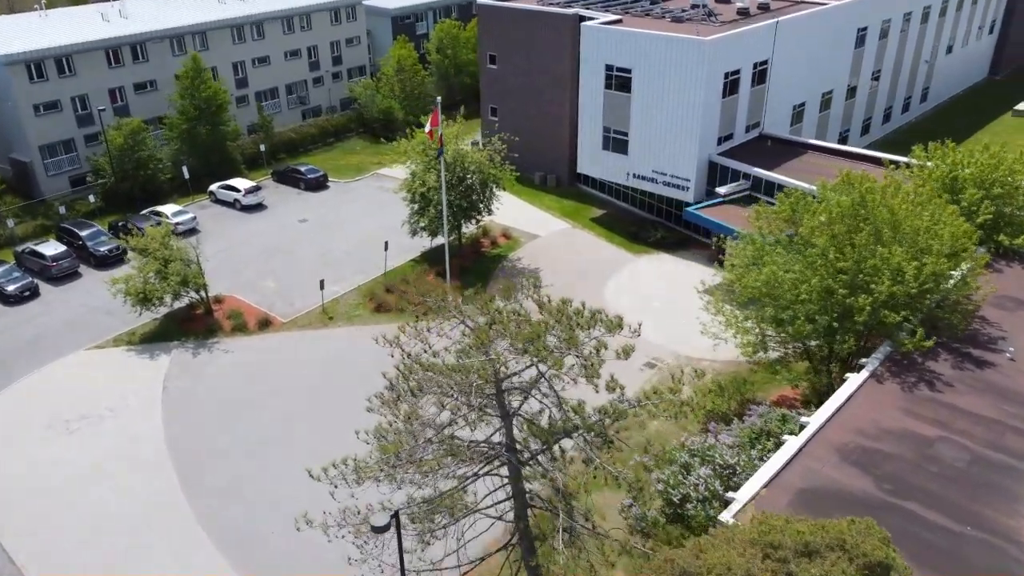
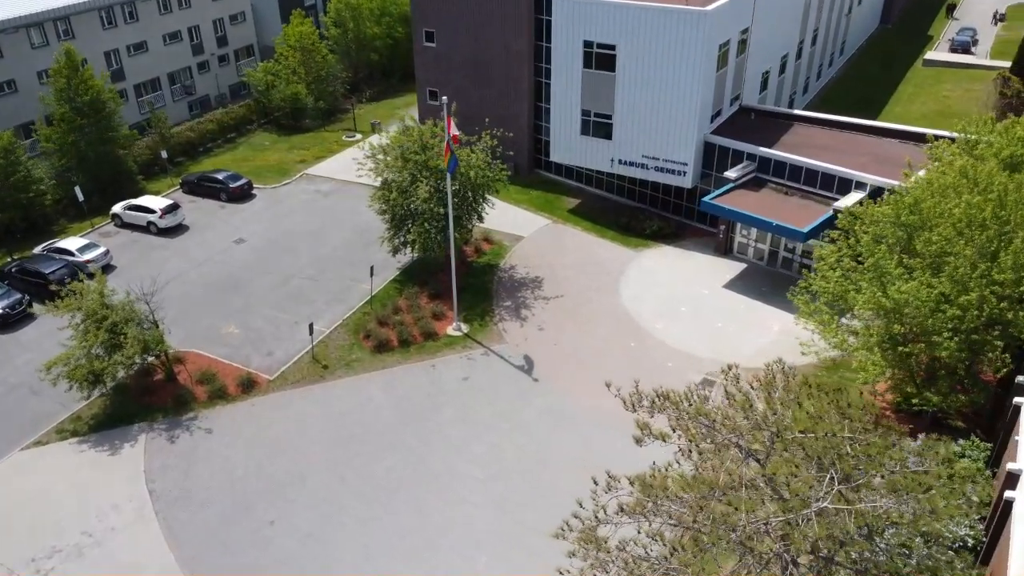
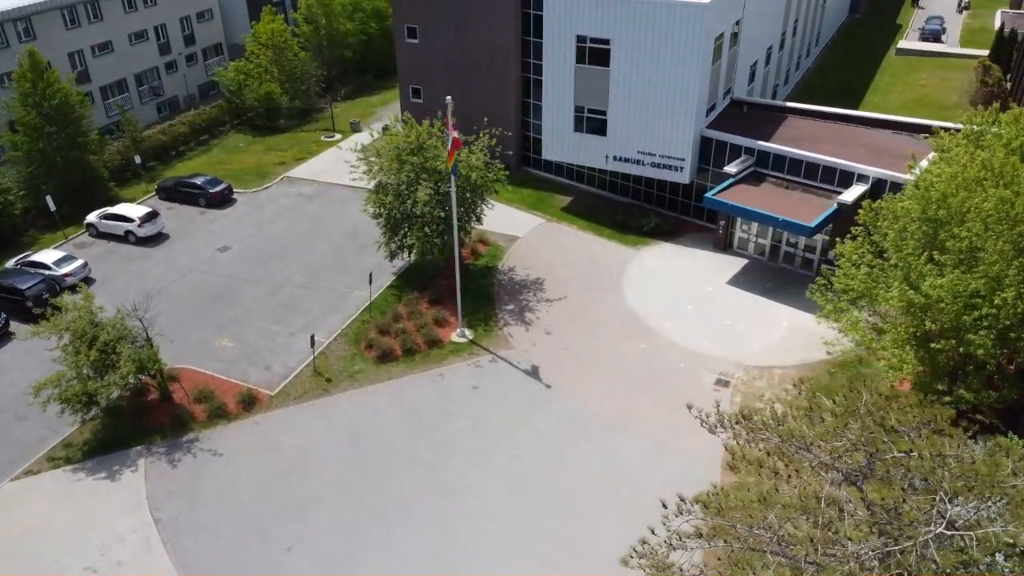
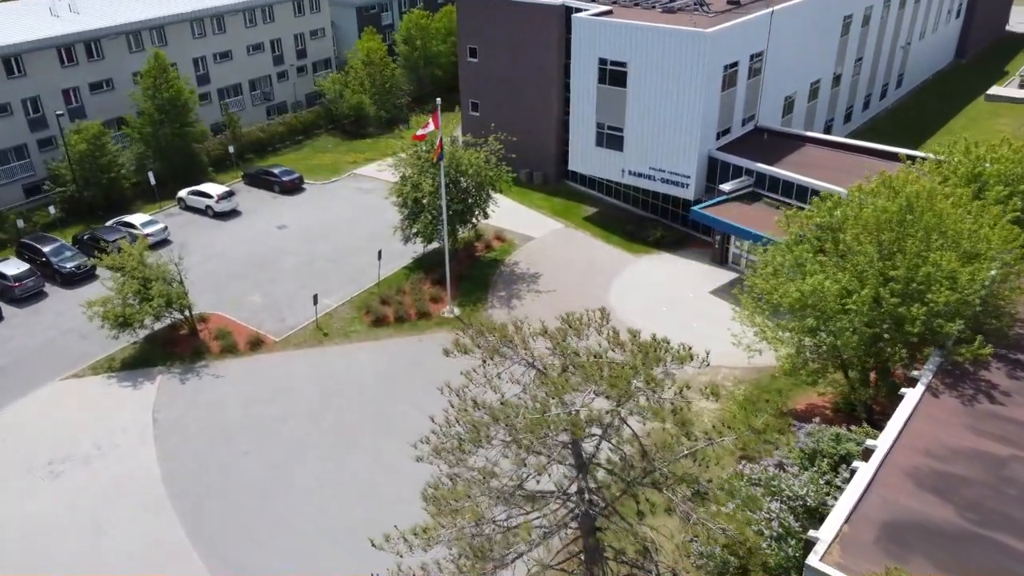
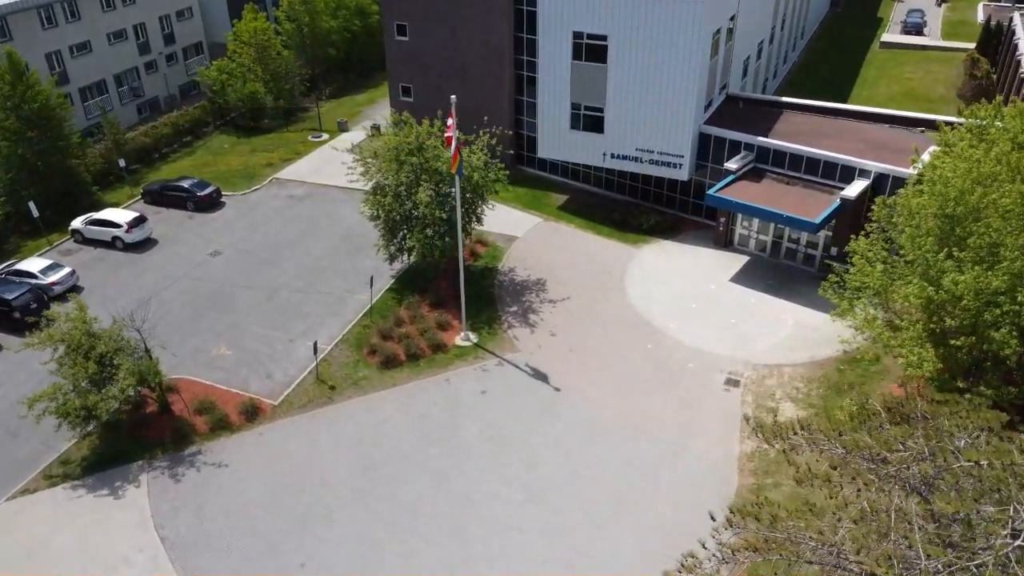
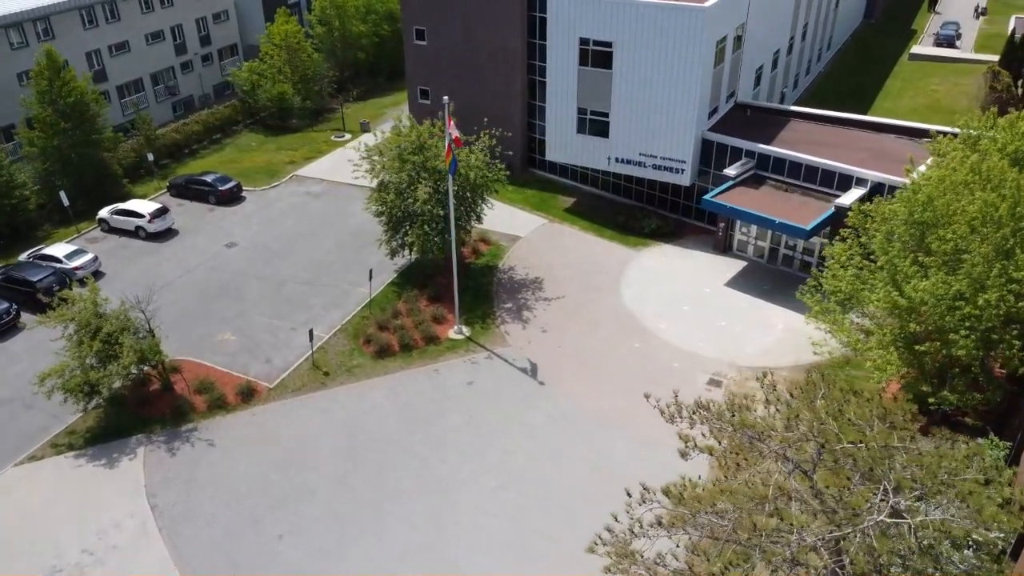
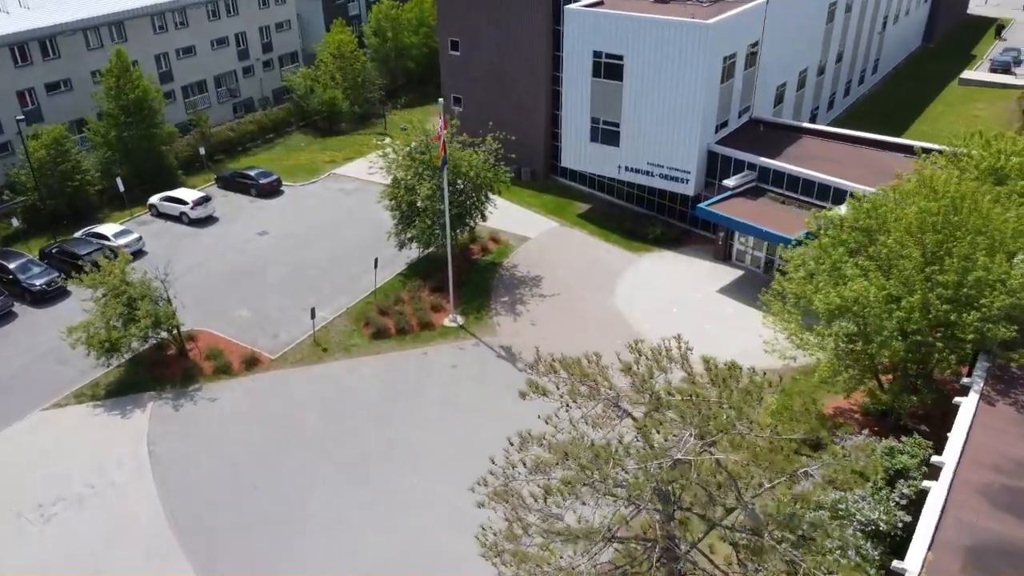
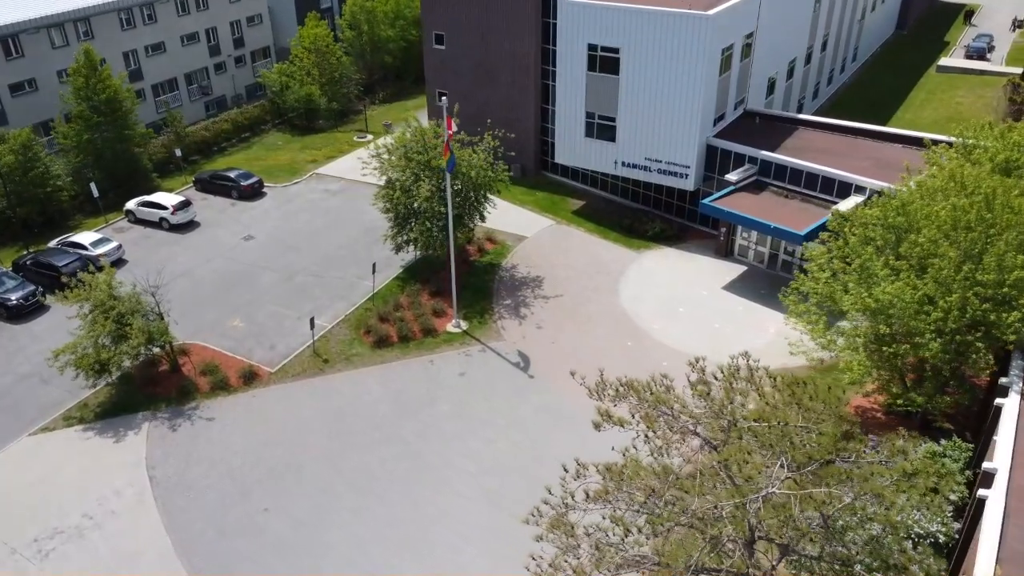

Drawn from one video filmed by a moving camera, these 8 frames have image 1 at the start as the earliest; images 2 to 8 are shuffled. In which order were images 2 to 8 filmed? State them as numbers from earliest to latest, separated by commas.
4, 7, 8, 2, 6, 3, 5
